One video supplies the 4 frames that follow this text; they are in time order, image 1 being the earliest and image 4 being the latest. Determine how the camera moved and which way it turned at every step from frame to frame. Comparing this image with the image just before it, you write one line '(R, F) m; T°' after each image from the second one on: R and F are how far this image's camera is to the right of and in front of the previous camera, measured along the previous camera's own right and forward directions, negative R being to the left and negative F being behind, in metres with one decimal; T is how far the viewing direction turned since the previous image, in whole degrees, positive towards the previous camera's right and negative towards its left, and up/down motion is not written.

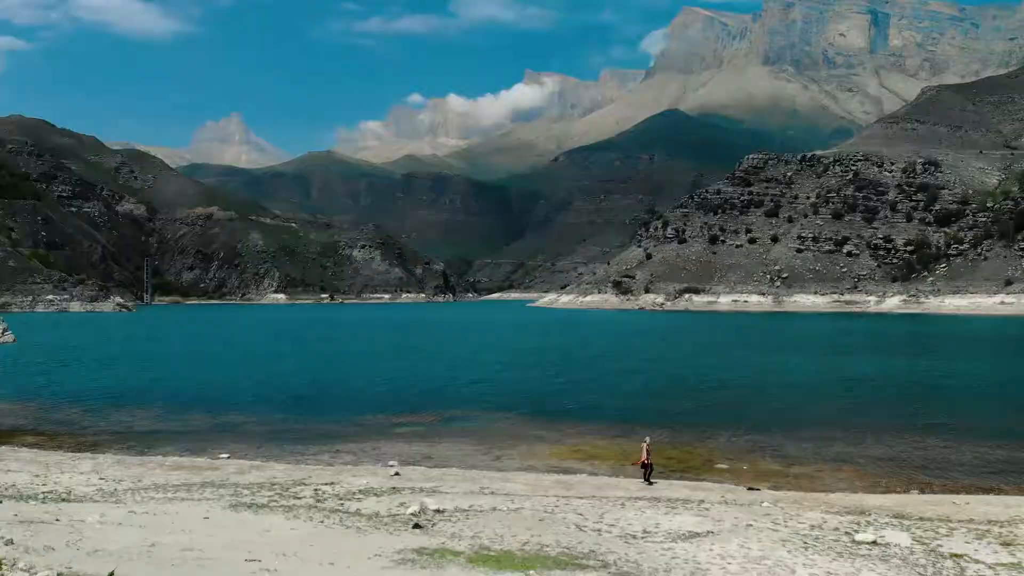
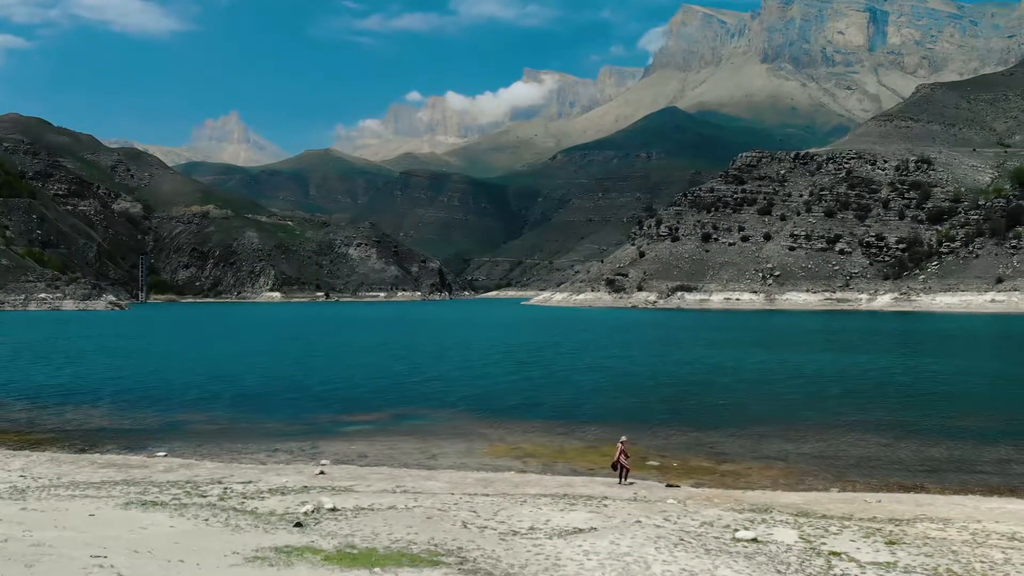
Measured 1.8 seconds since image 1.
(+3.3, 0.0) m; 0°
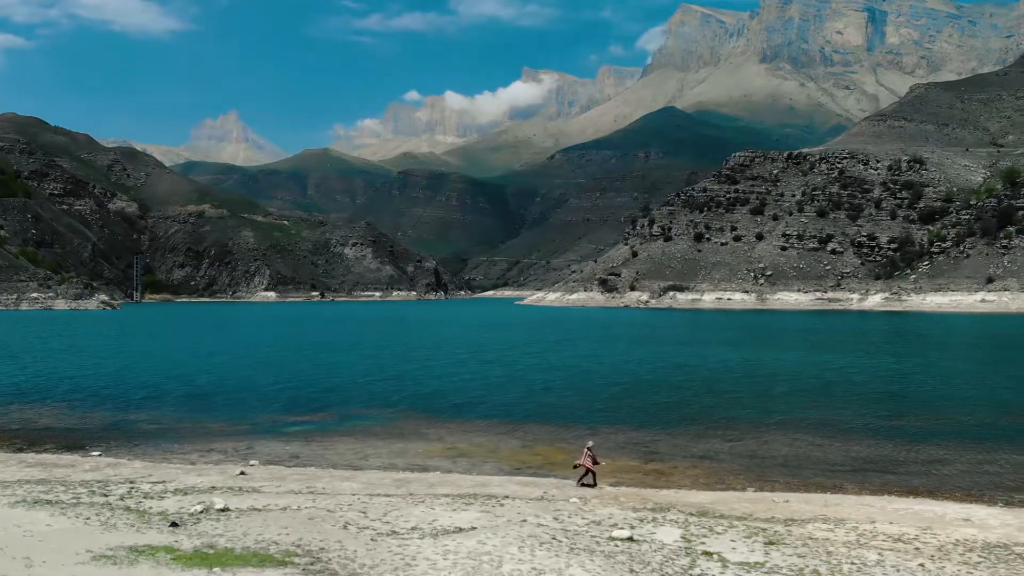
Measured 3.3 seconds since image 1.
(+3.4, 0.0) m; 0°
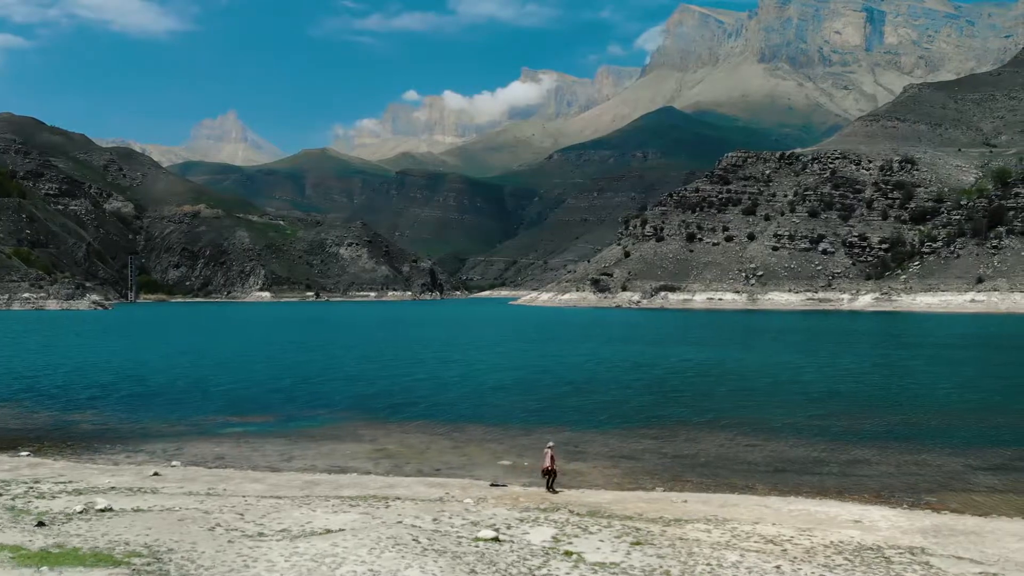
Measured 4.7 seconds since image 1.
(+3.7, -0.1) m; 0°
